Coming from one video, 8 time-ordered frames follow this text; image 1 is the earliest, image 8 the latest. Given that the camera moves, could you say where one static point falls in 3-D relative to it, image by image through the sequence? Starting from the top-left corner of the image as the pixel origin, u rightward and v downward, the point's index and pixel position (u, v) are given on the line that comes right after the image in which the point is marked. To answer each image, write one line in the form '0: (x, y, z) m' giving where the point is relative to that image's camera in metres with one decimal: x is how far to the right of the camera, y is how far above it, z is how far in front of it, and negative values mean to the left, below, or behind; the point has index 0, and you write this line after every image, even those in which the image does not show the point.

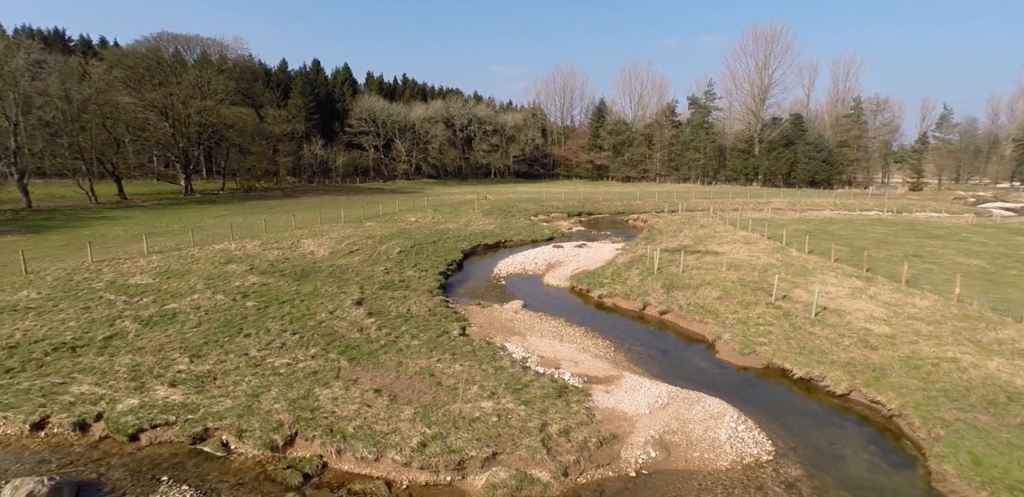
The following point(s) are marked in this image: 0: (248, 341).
0: (-8.3, -3.0, +15.5) m
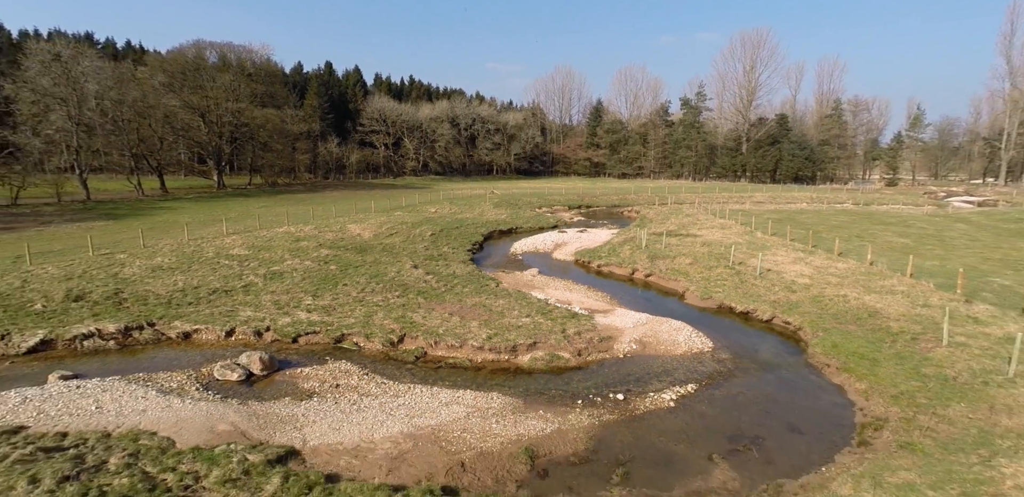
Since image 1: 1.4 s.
0: (-7.2, -1.8, +21.5) m
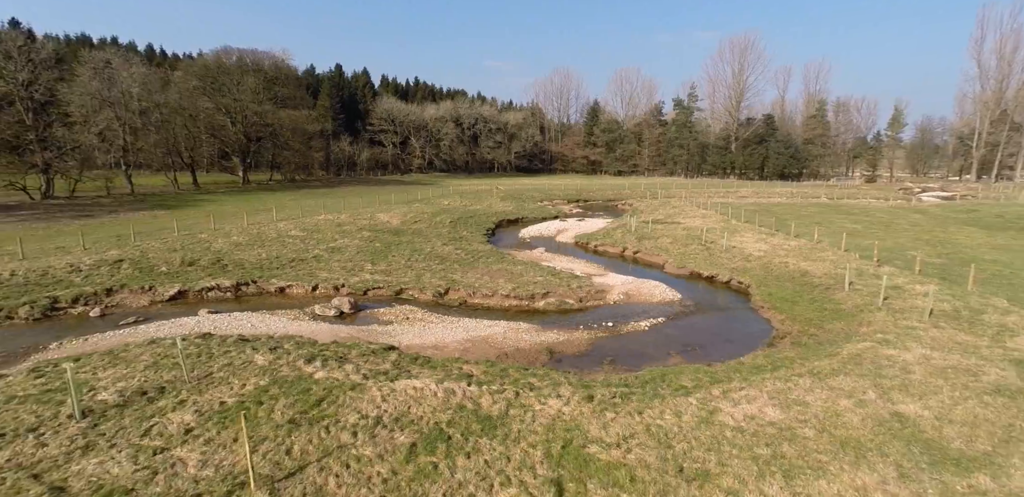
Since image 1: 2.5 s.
0: (-6.4, -0.6, +27.1) m
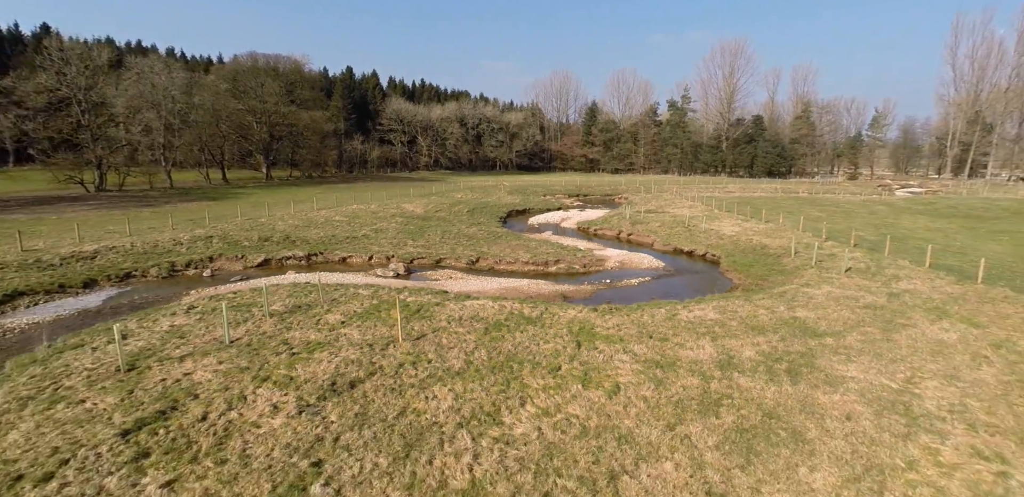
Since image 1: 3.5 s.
0: (-5.4, +0.7, +32.7) m
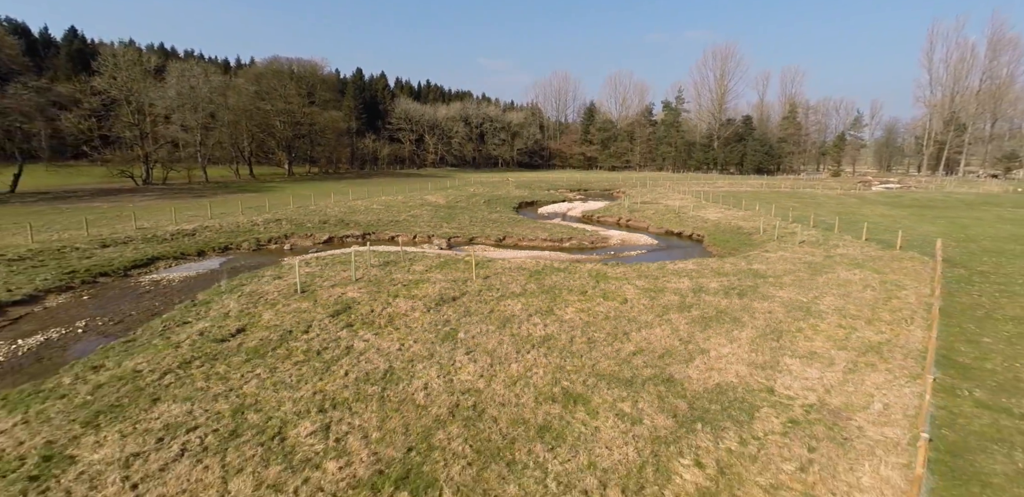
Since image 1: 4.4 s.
0: (-4.0, +2.1, +38.7) m
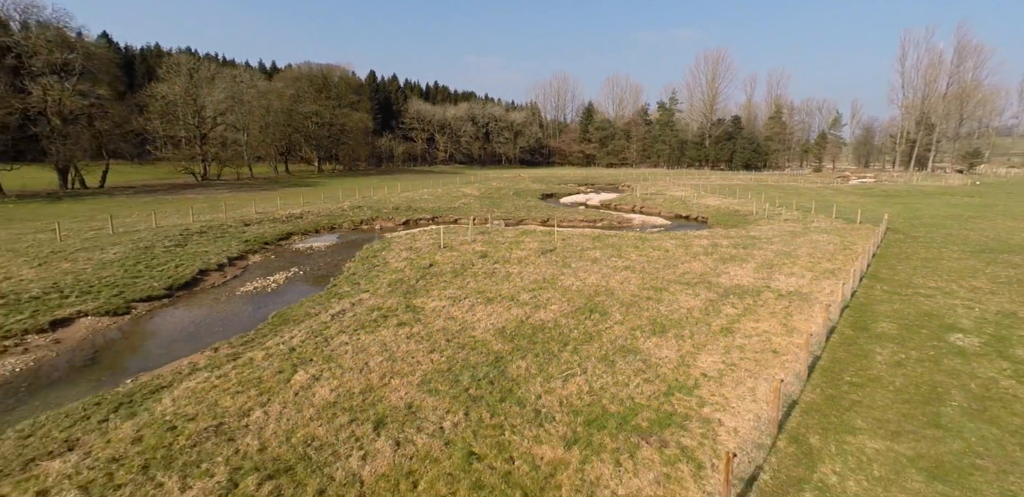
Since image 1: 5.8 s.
0: (-0.5, +3.9, +46.6) m
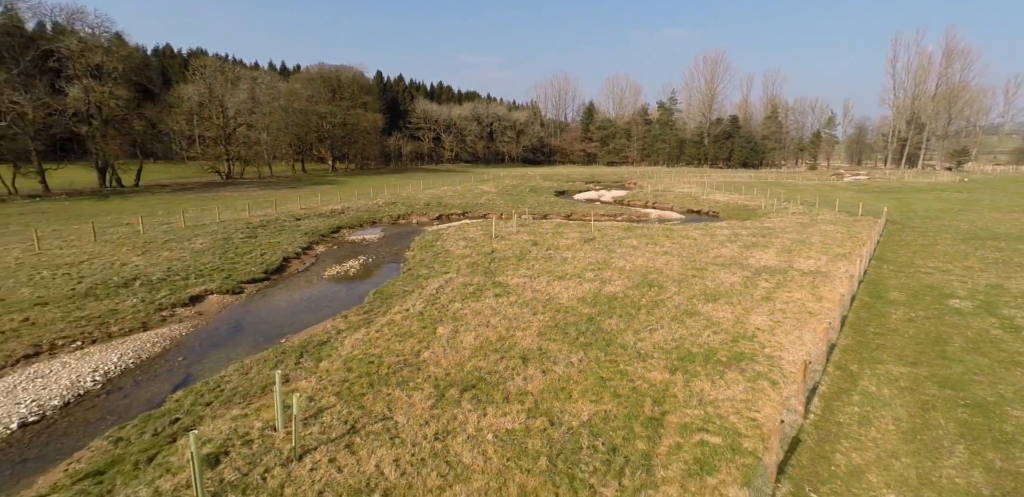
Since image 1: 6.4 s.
0: (+1.8, +4.5, +49.5) m
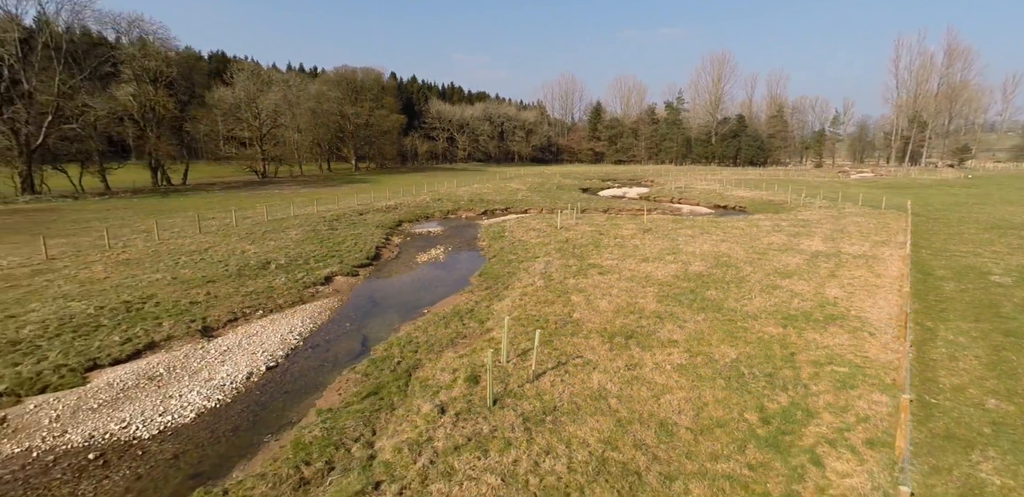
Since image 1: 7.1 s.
0: (+5.7, +5.2, +52.1) m
